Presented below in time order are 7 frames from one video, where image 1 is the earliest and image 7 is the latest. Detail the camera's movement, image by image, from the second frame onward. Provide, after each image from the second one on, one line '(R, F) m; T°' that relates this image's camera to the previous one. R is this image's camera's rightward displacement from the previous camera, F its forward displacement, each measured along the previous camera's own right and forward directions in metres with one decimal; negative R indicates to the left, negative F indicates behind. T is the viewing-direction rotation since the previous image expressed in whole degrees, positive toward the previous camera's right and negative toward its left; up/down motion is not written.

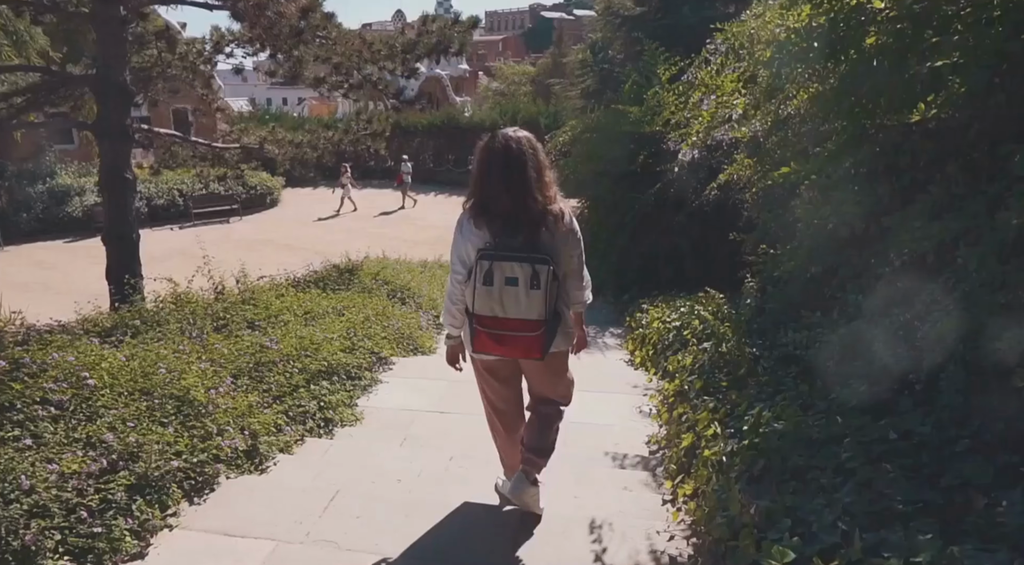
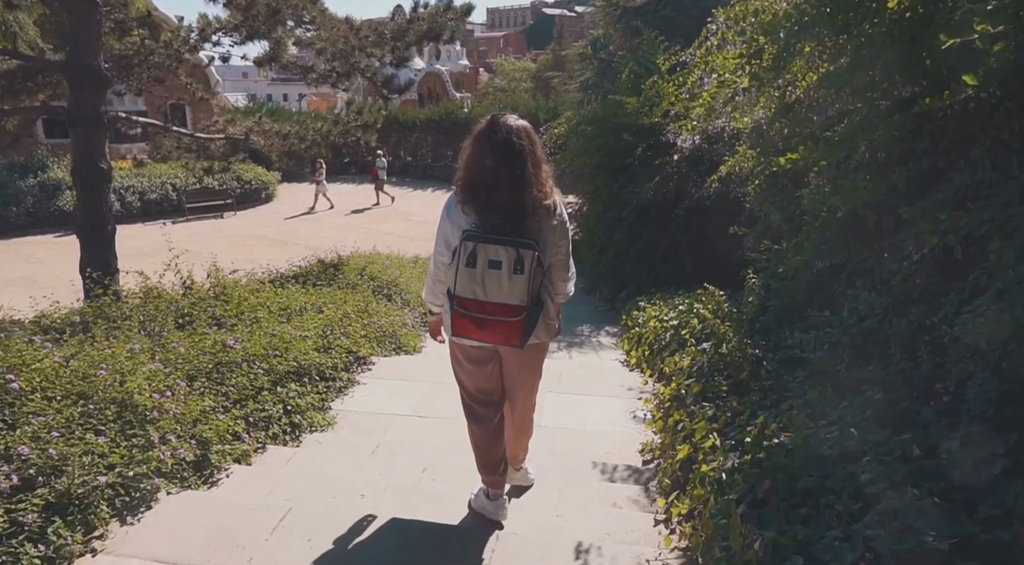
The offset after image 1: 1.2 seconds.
(+0.1, +0.3) m; 0°
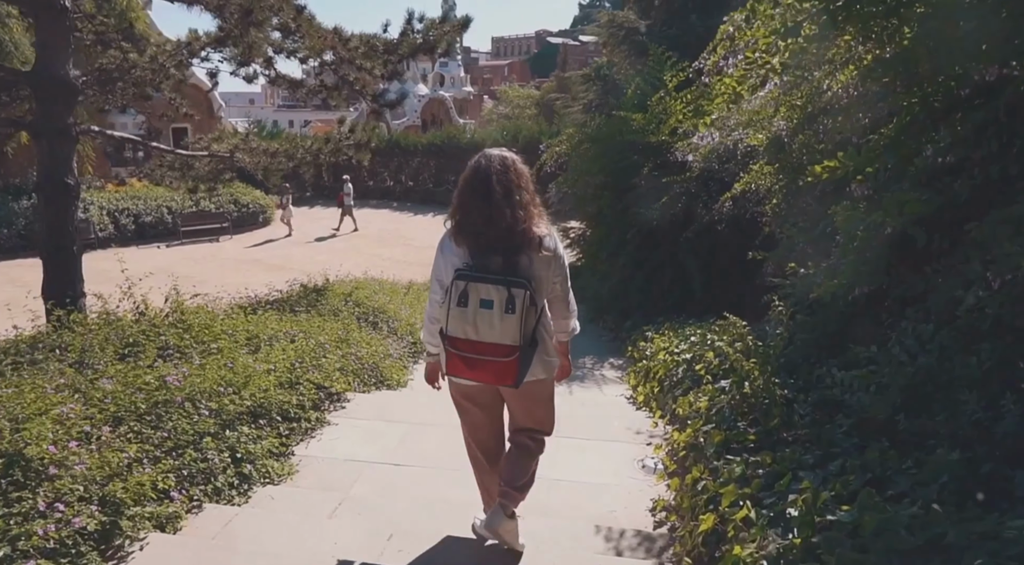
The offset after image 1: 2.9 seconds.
(+0.1, +0.6) m; 0°
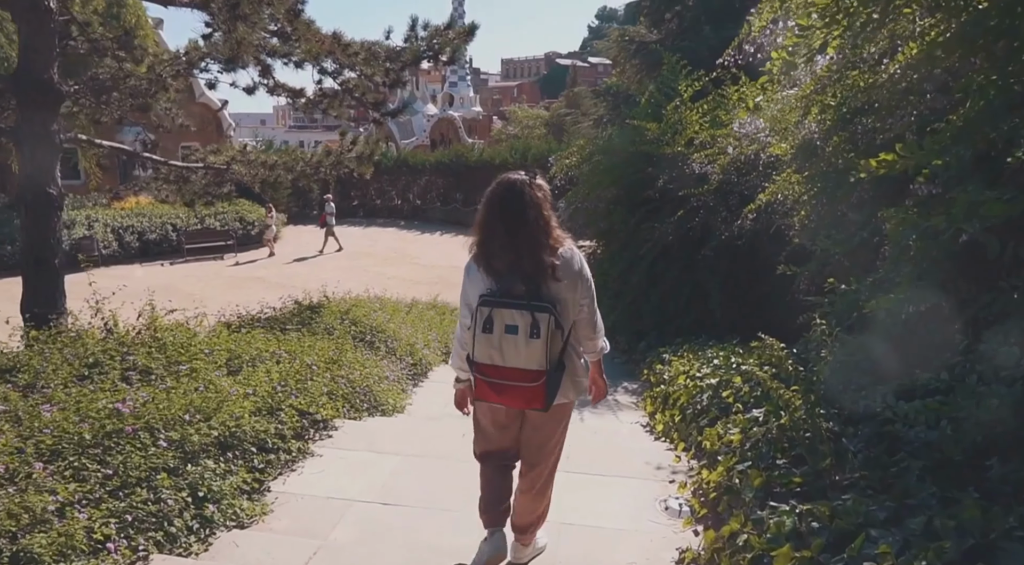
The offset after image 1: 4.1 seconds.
(0.0, +0.4) m; -1°
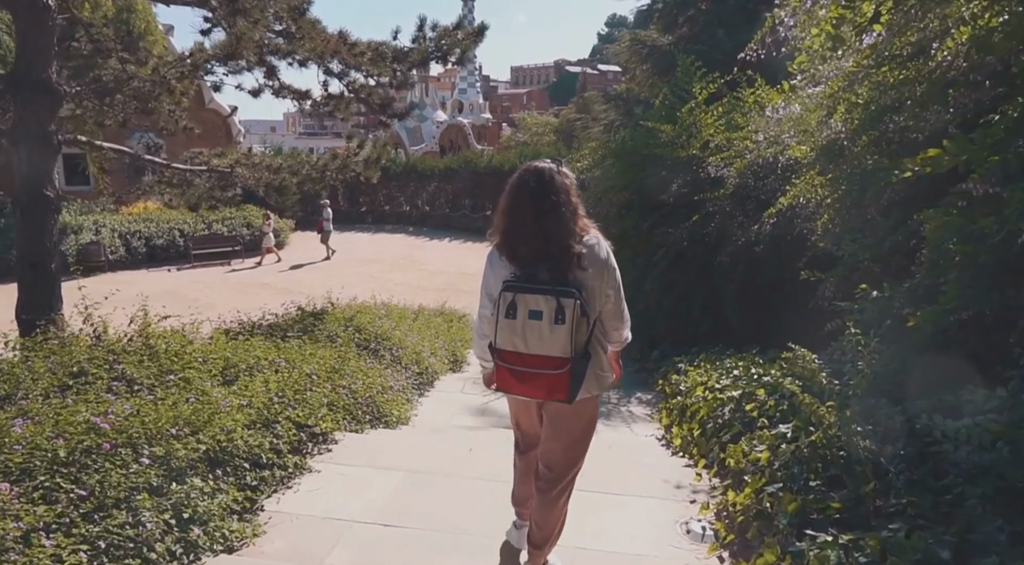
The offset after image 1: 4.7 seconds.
(0.0, +0.2) m; -1°
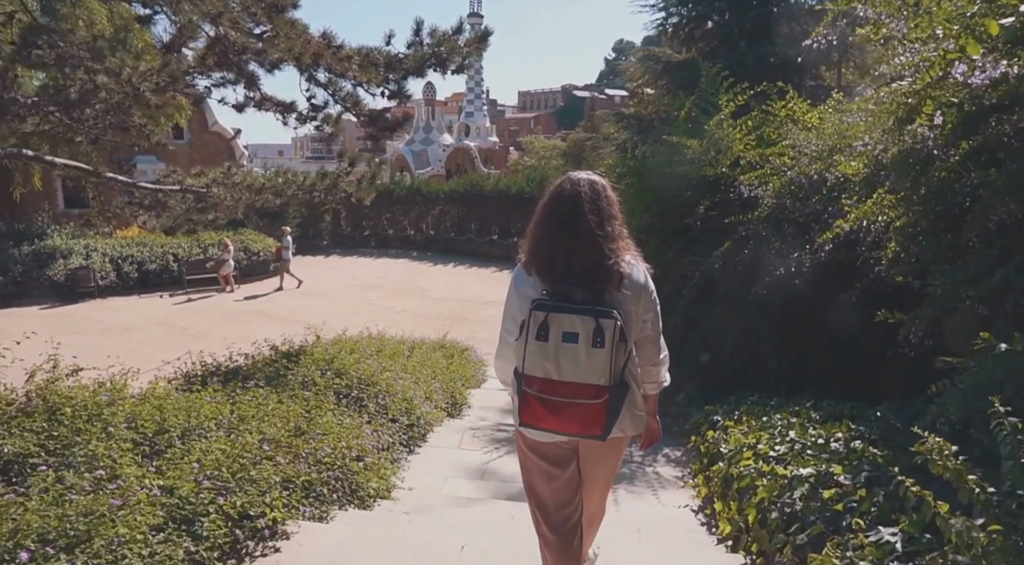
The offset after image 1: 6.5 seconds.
(0.0, +0.9) m; -1°
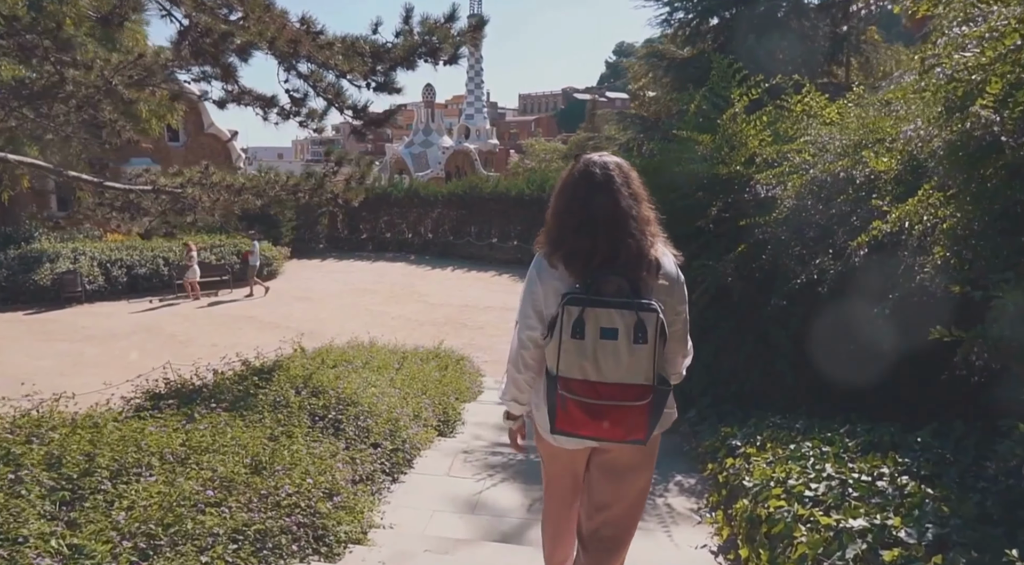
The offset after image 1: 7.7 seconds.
(0.0, +0.5) m; 0°
